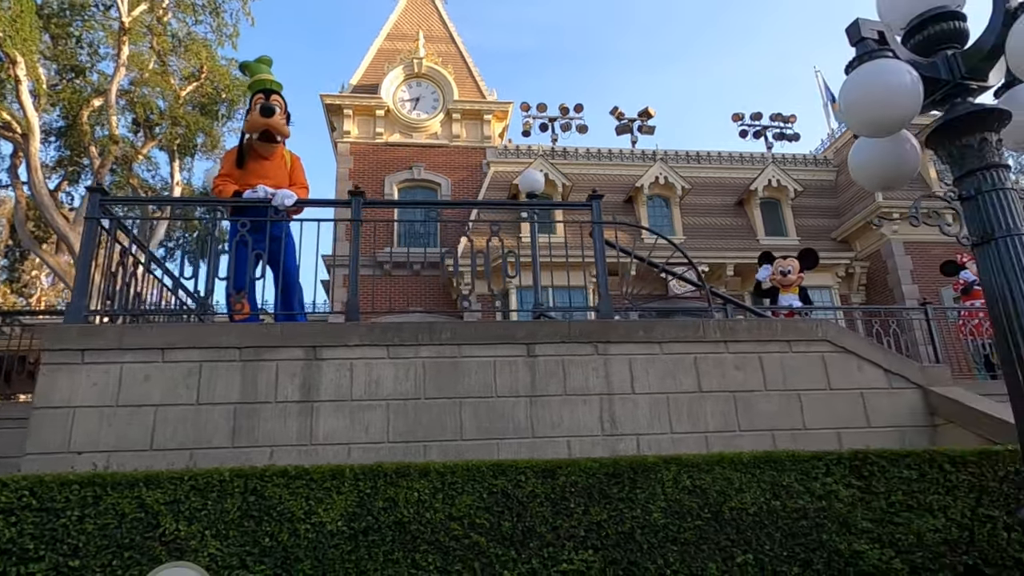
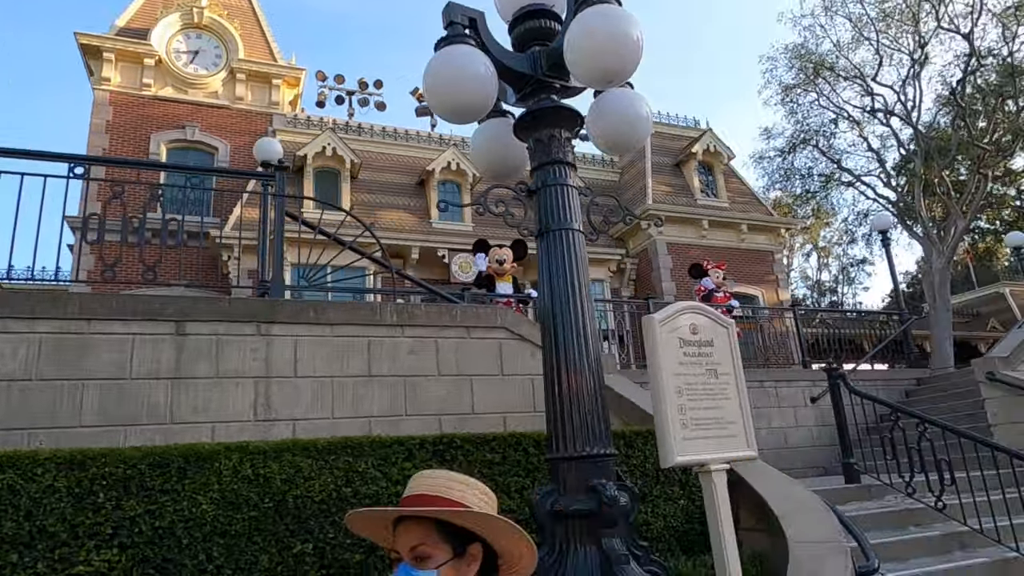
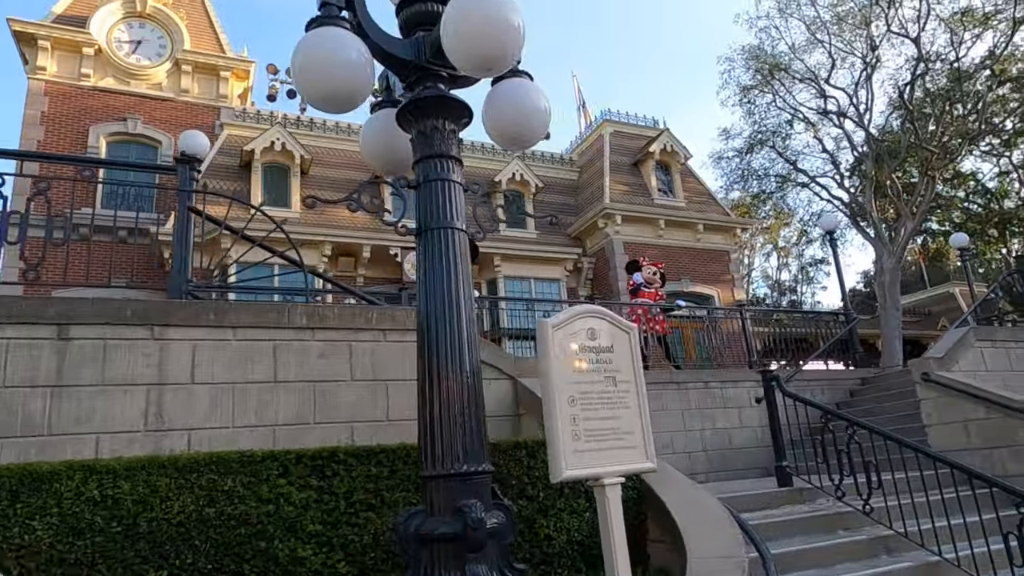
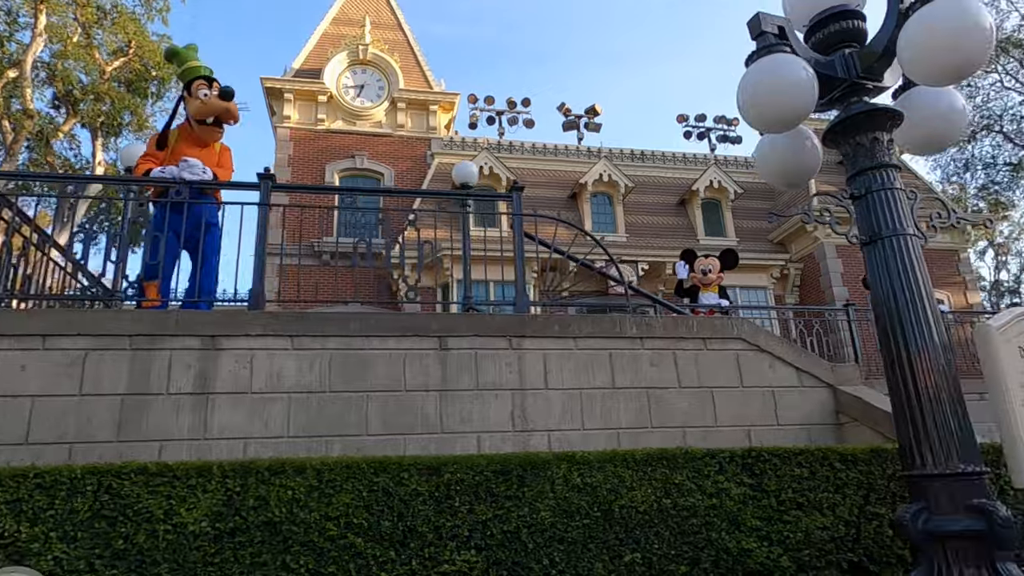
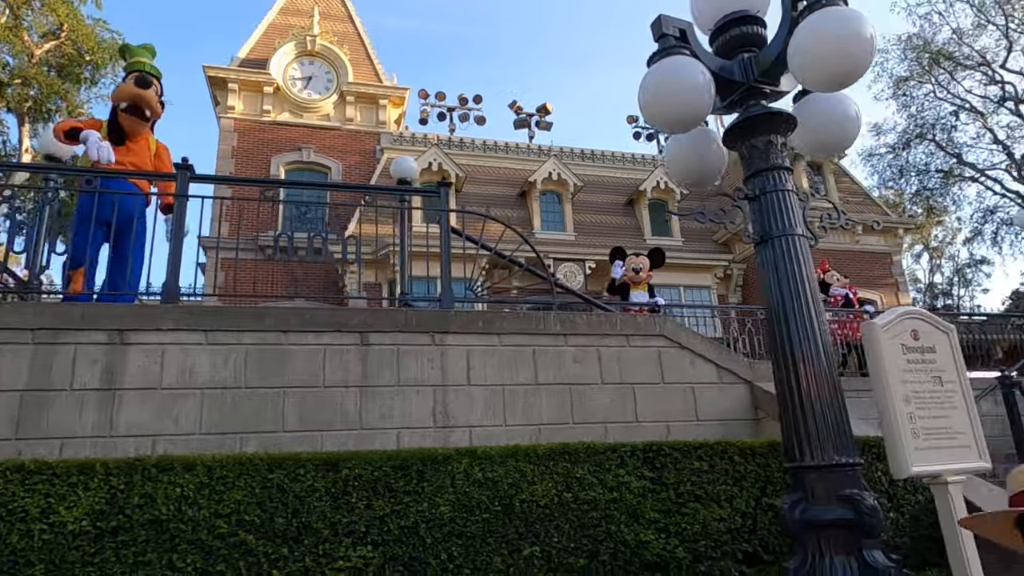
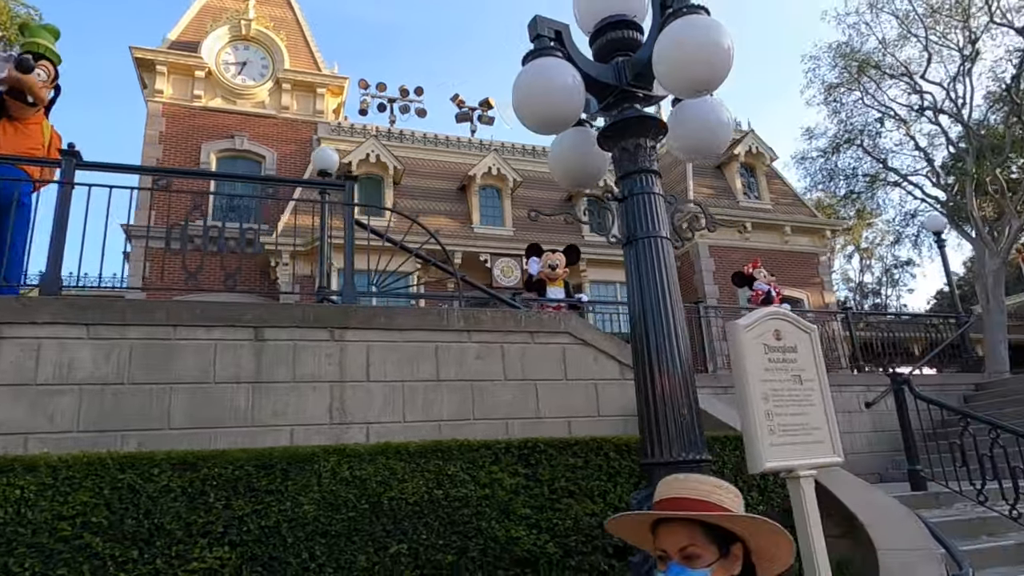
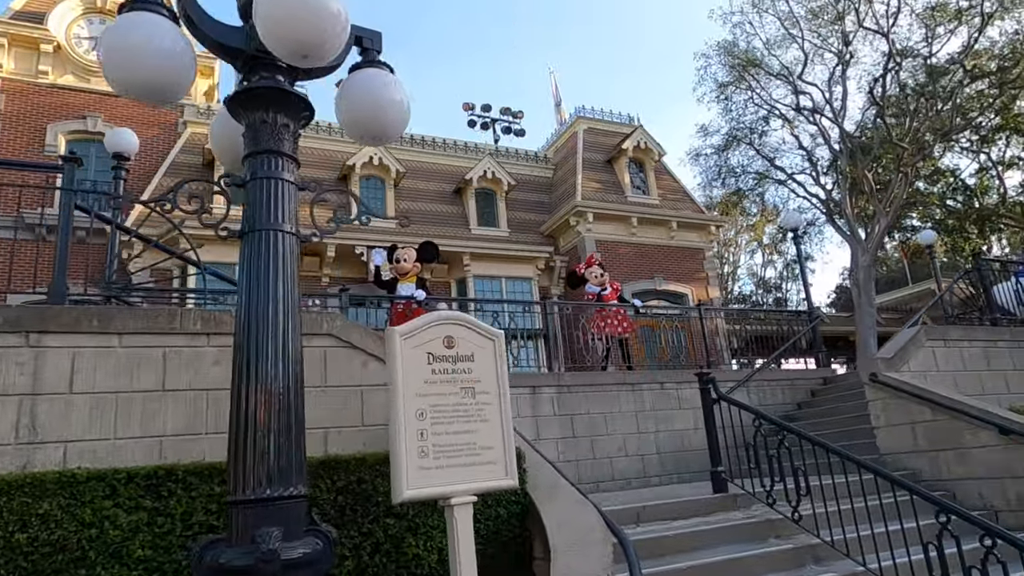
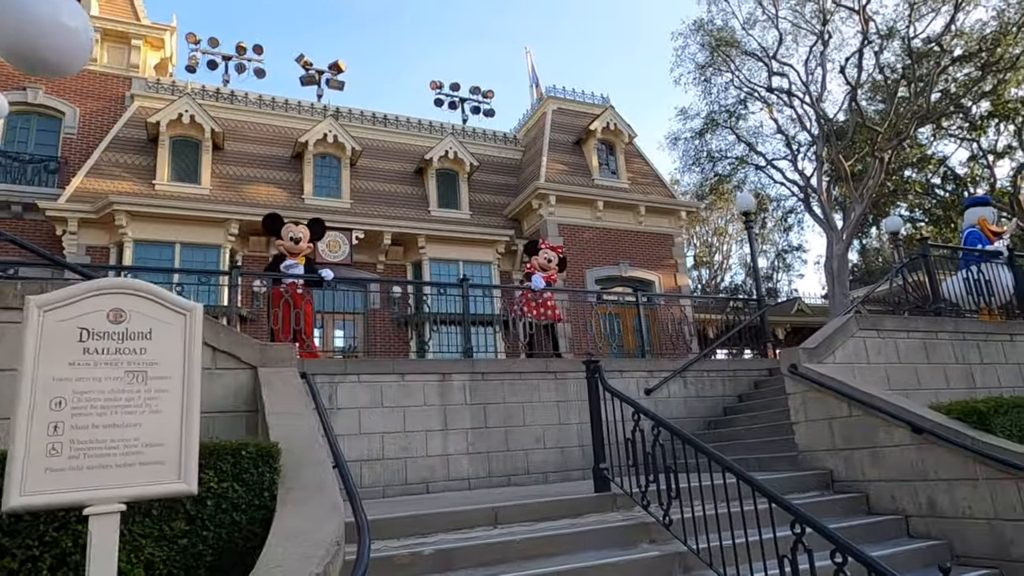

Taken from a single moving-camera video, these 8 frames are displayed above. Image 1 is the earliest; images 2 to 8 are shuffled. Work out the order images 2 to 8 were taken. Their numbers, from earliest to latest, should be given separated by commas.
4, 5, 6, 2, 3, 7, 8
